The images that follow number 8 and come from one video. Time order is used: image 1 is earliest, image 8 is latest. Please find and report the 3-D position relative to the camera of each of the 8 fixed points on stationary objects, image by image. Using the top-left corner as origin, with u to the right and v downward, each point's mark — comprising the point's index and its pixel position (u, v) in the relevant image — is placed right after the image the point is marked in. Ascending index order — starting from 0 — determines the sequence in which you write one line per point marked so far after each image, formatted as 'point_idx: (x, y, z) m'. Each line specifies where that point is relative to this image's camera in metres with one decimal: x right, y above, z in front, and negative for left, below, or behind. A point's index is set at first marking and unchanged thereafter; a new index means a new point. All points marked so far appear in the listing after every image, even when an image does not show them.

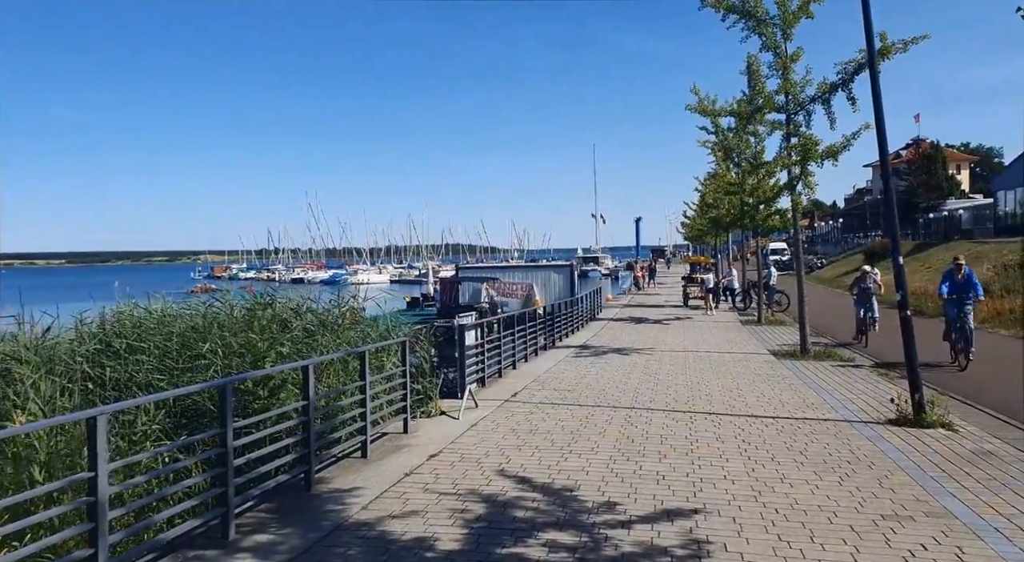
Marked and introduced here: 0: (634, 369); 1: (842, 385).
0: (+2.2, -1.6, +12.2) m
1: (+4.9, -1.6, +10.0) m
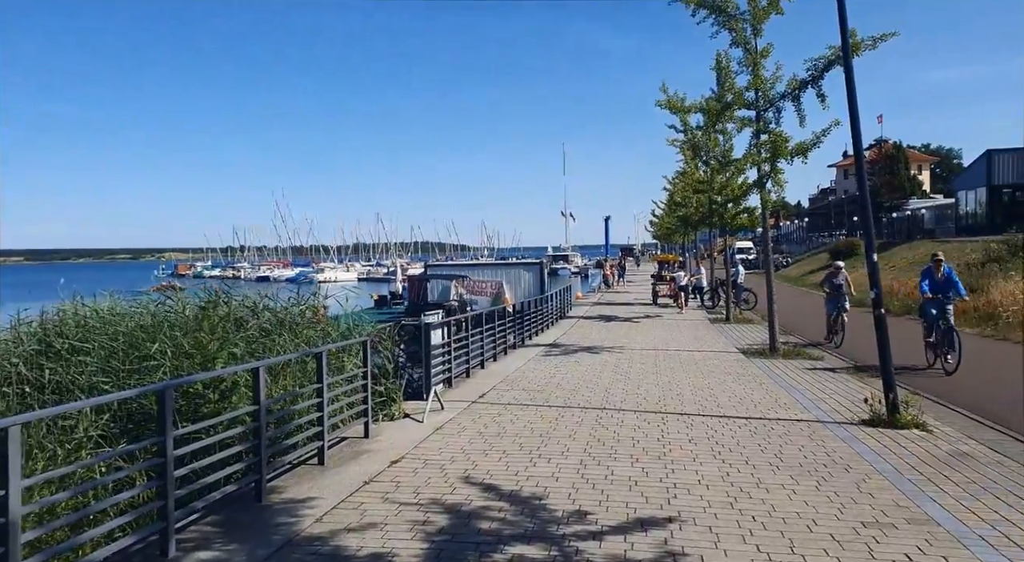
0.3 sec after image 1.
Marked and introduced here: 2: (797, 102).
0: (+1.7, -1.6, +11.9) m
1: (+4.5, -1.6, +9.9) m
2: (+5.8, +3.7, +13.6) m
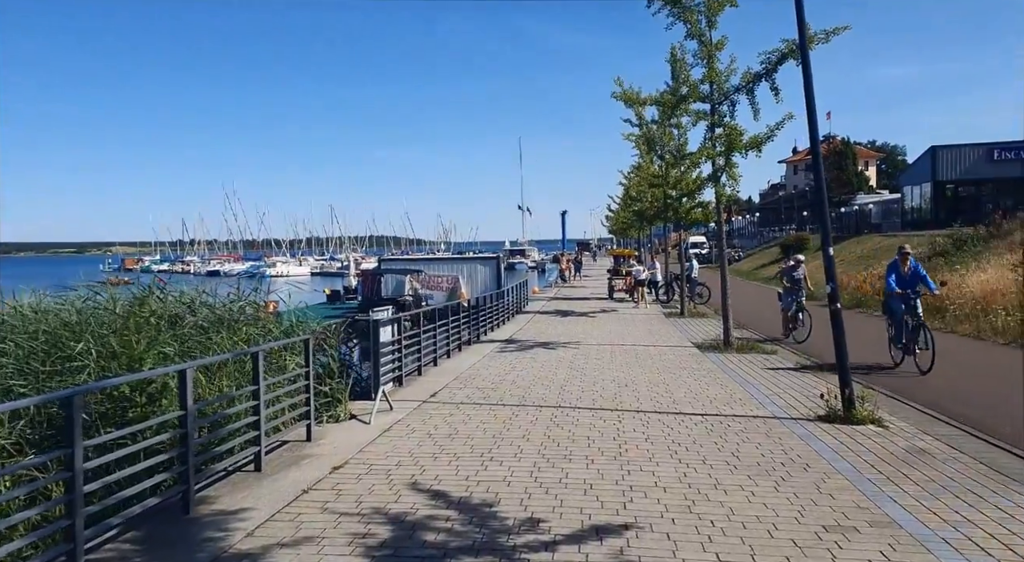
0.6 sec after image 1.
0: (+0.8, -1.5, +11.7) m
1: (+3.8, -1.5, +9.8) m
2: (+4.9, +3.8, +13.6) m
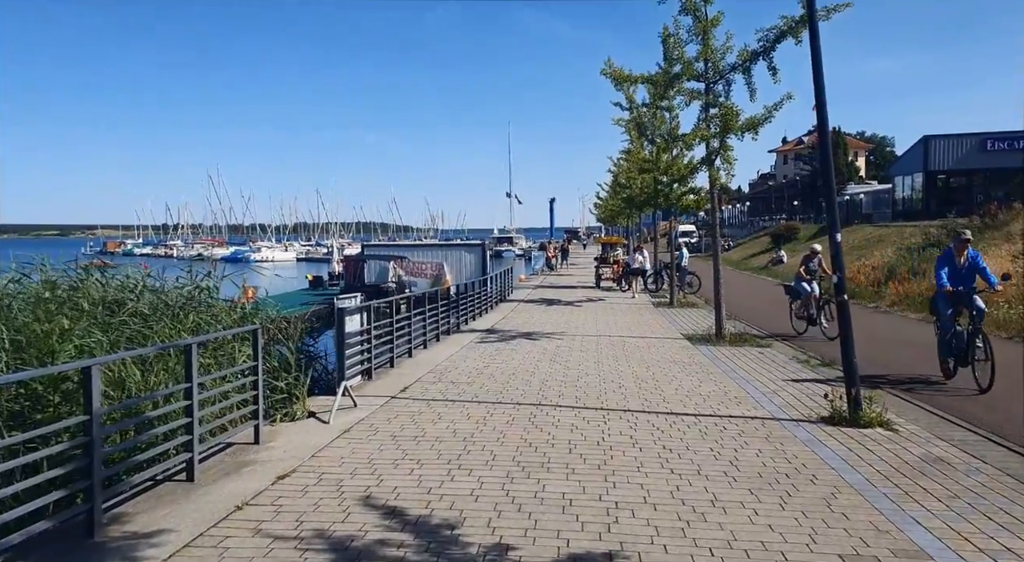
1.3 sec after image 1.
0: (+0.5, -1.3, +11.1) m
1: (+3.5, -1.3, +9.2) m
2: (+4.6, +4.0, +12.9) m
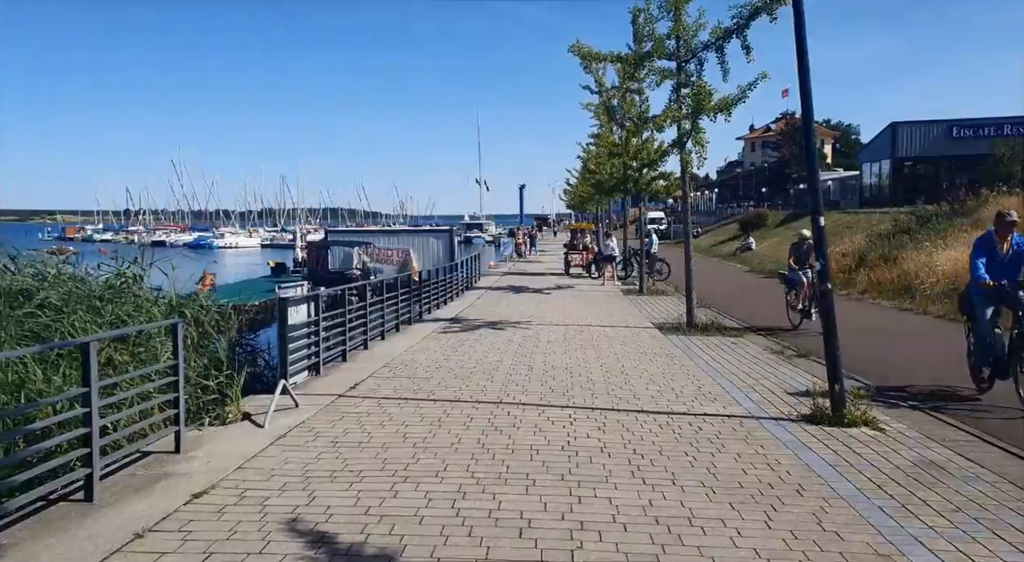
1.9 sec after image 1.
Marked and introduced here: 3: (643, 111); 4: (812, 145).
0: (-0.1, -1.1, +10.5) m
1: (+3.0, -1.2, +8.8) m
2: (+3.9, +4.2, +12.4) m
3: (+3.9, +5.0, +19.7) m
4: (+2.8, +1.3, +6.2) m
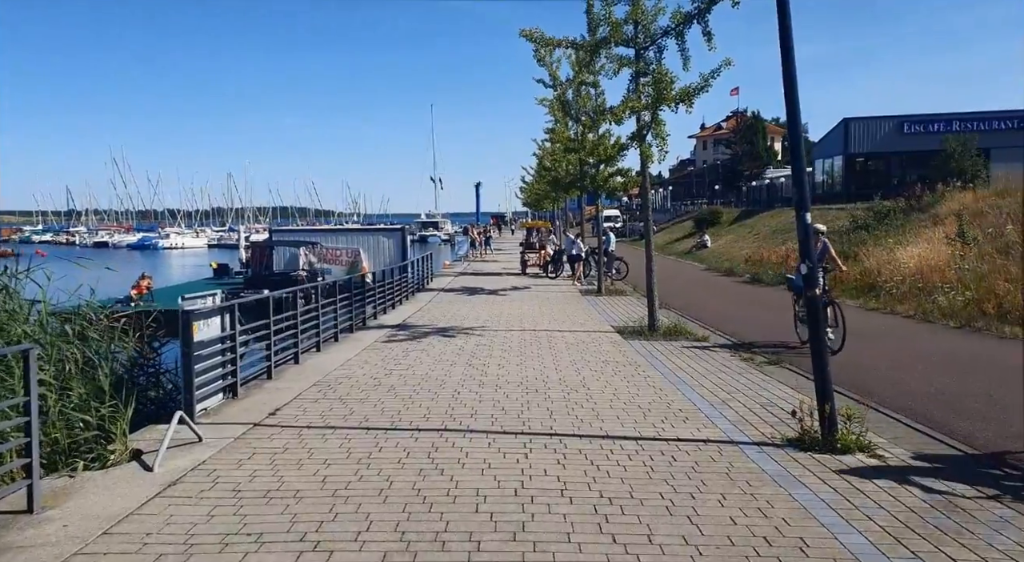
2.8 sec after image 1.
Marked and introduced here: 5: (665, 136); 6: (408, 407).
0: (-0.8, -1.1, +9.5) m
1: (+2.3, -1.2, +8.0) m
2: (+3.0, +4.2, +11.6) m
3: (+2.5, +5.0, +19.0) m
4: (+2.4, +1.2, +5.5) m
5: (+2.8, +2.6, +12.0) m
6: (-1.1, -1.3, +6.8) m
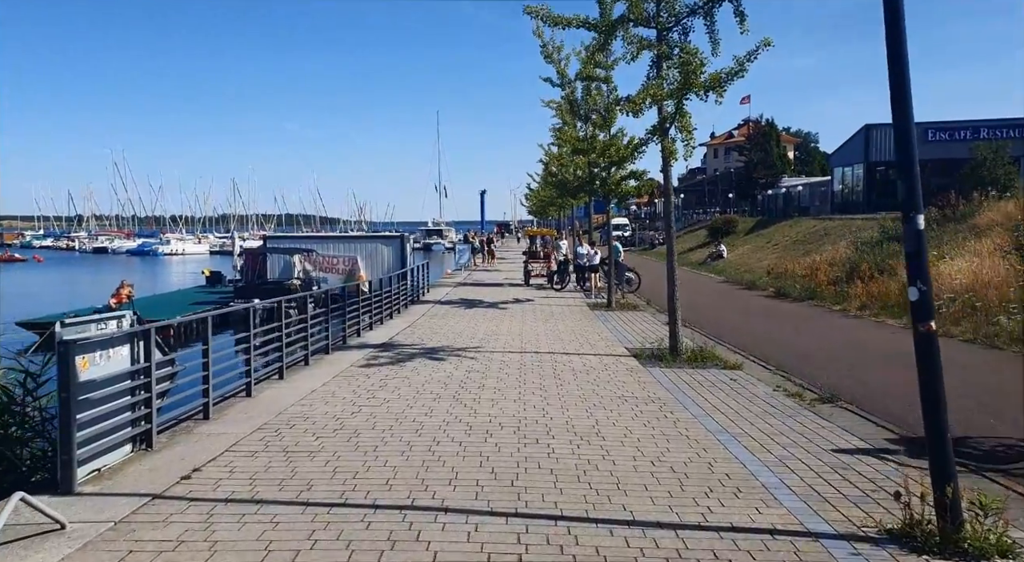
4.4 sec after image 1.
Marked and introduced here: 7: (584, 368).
0: (-0.8, -1.3, +7.9) m
1: (+2.3, -1.4, +6.4) m
2: (+3.0, +4.0, +10.1) m
3: (+2.6, +4.7, +17.5) m
4: (+2.3, +1.1, +3.9) m
5: (+2.8, +2.4, +10.4) m
6: (-1.1, -1.5, +5.2) m
7: (+1.0, -1.2, +9.5) m
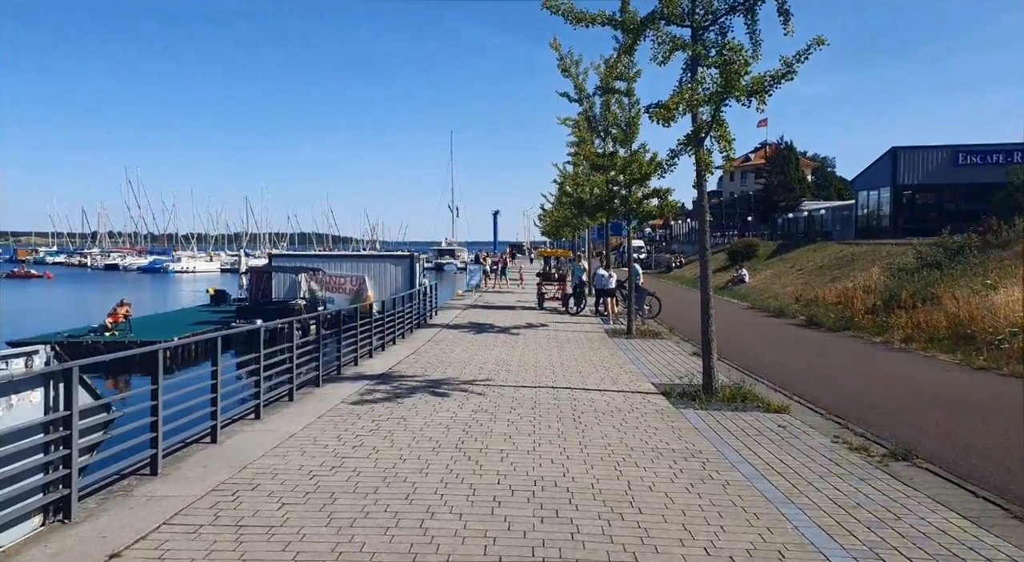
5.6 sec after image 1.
0: (-0.7, -1.6, +6.7) m
1: (+2.4, -1.7, +5.1) m
2: (+3.3, +3.6, +9.0) m
3: (+3.0, +4.1, +16.4) m
4: (+2.4, +0.9, +2.7) m
5: (+3.0, +2.0, +9.3) m
6: (-1.0, -1.6, +4.0) m
7: (+1.2, -1.6, +8.3) m
